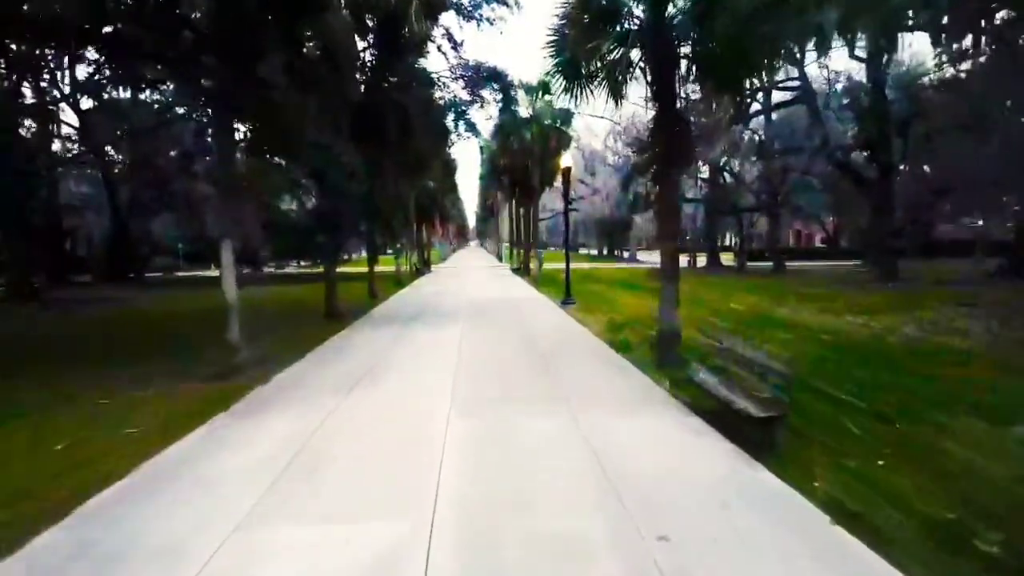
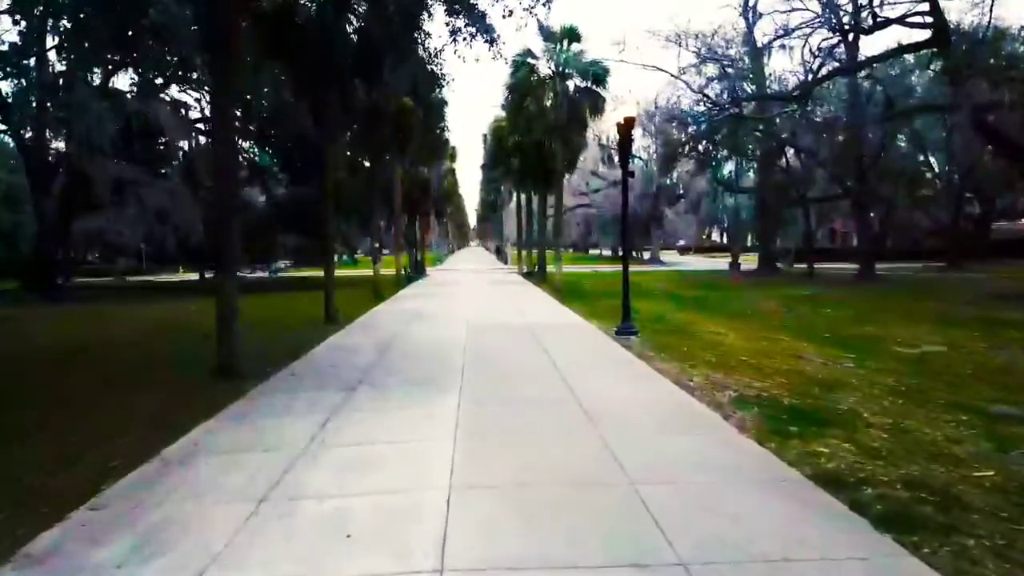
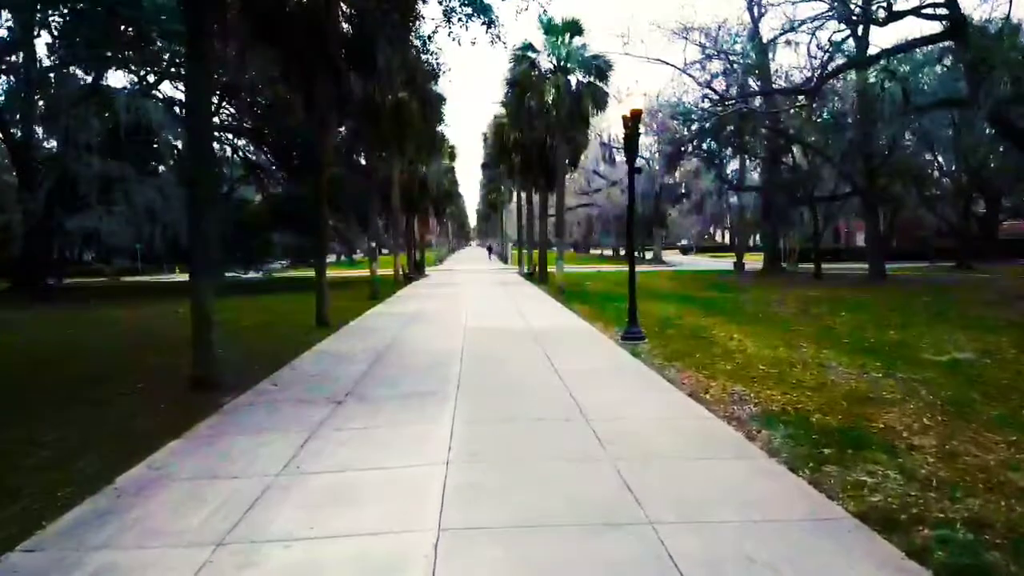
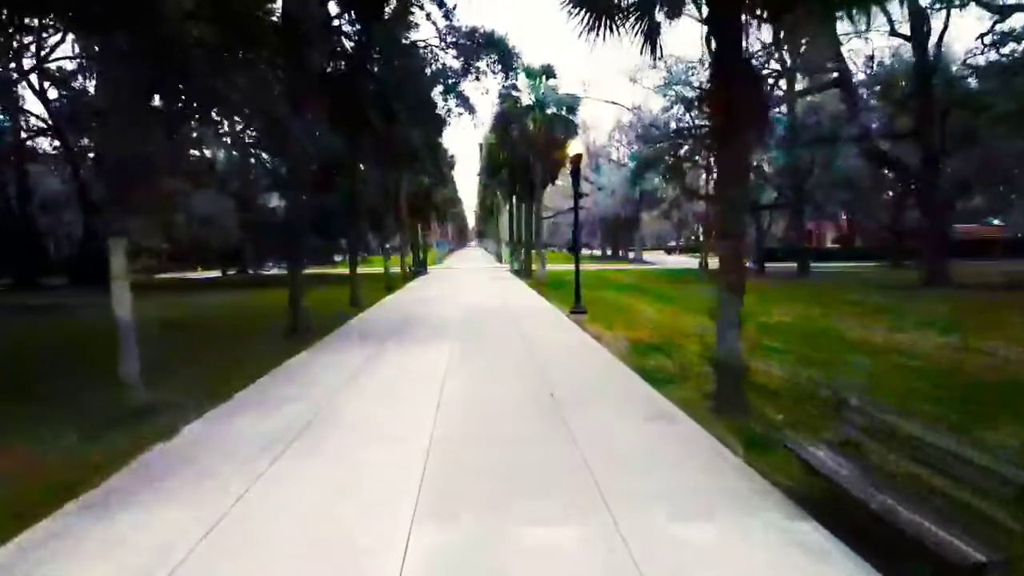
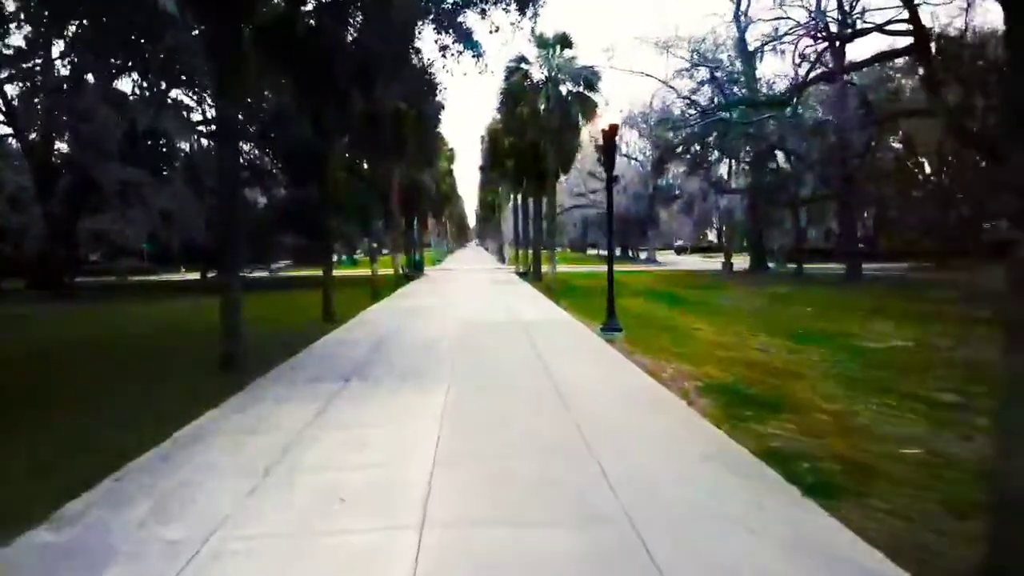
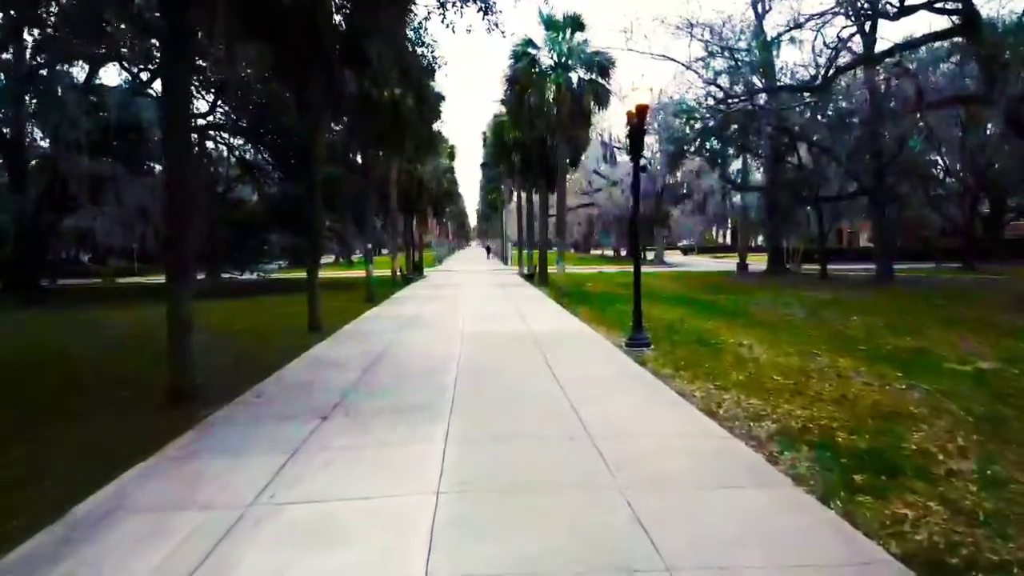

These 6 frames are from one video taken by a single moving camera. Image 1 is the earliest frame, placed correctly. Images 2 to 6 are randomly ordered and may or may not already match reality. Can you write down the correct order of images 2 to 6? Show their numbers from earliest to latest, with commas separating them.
4, 5, 2, 3, 6
